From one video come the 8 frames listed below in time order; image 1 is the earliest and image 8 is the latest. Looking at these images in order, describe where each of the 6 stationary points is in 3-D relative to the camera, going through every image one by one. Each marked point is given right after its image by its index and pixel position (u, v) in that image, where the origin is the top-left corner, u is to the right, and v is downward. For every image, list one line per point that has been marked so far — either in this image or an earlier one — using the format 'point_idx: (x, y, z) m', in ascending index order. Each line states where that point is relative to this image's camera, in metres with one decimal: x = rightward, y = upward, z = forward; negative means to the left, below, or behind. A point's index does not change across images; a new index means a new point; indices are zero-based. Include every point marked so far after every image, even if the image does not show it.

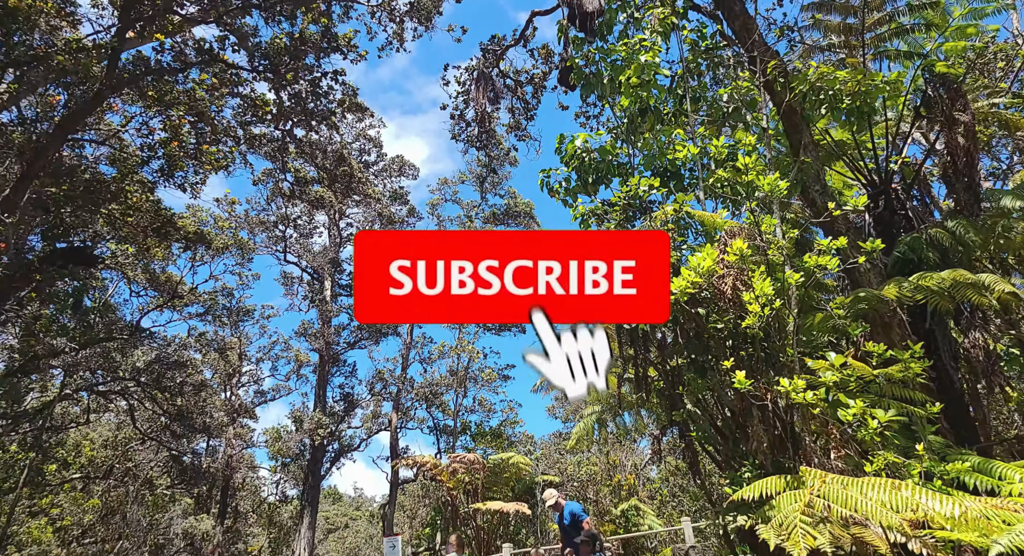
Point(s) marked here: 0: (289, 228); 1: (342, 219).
0: (-7.2, +1.6, +19.9) m
1: (-5.4, +1.9, +19.7) m
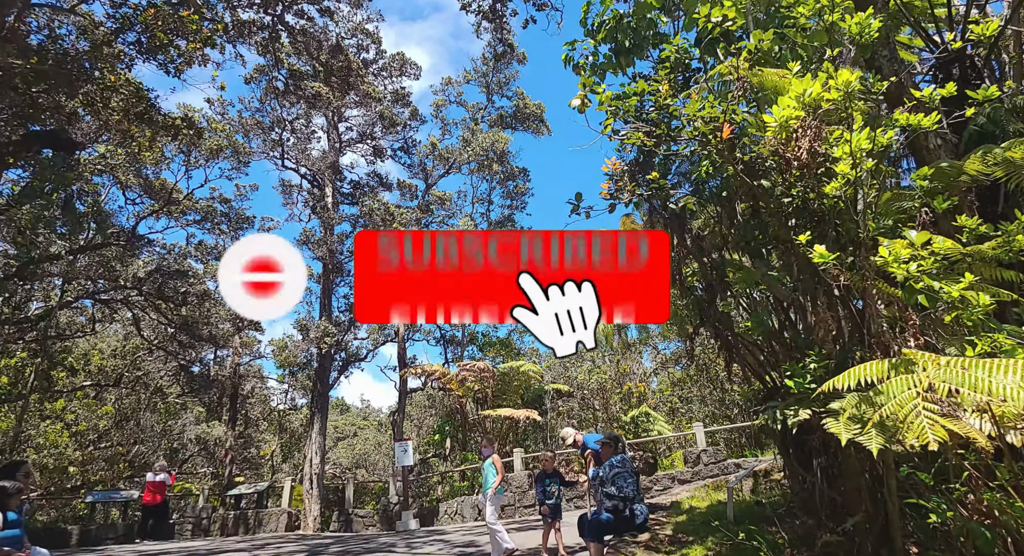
0: (-6.9, +4.5, +18.9) m
1: (-5.2, +4.7, +18.7) m
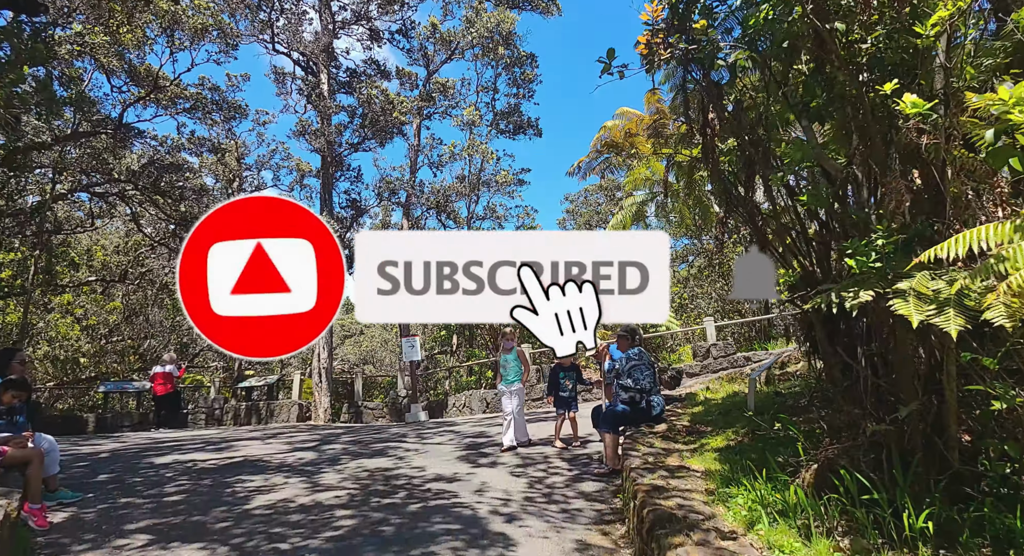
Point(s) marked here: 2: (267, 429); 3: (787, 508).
0: (-6.7, +7.6, +17.5) m
1: (-4.9, +7.8, +17.2) m
2: (-5.1, -3.2, +12.8) m
3: (+1.7, -1.4, +3.8) m
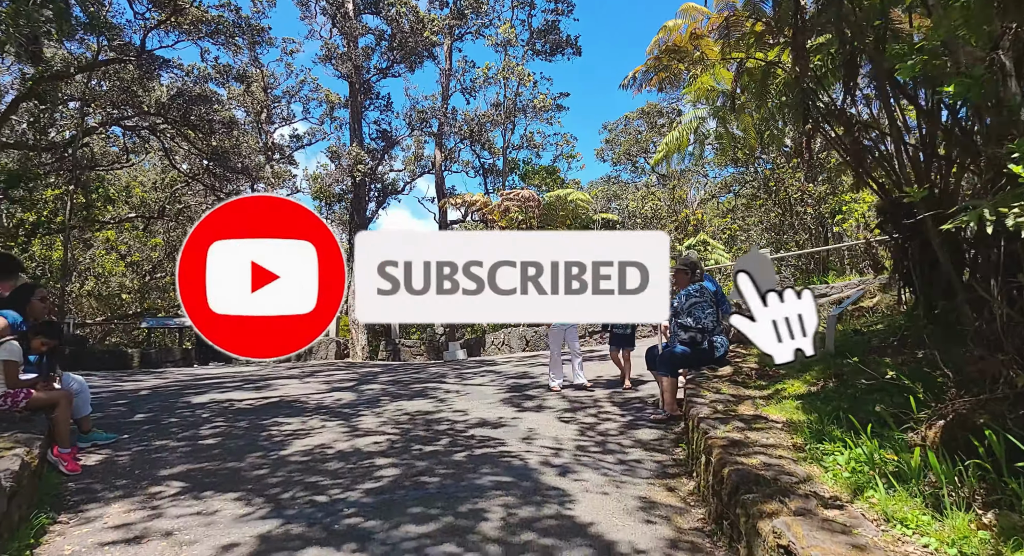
0: (-5.7, +9.3, +16.4) m
1: (-4.0, +9.5, +15.9) m
2: (-4.2, -1.9, +12.7) m
3: (+2.0, -1.0, +3.2) m
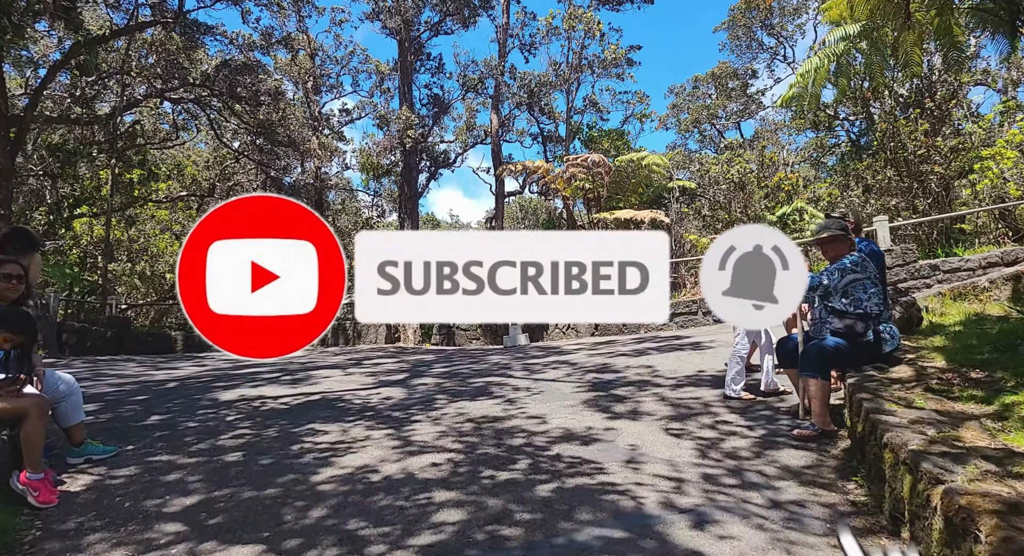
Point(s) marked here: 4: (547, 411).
0: (-4.2, +9.9, +15.0) m
1: (-2.5, +10.1, +14.5) m
2: (-3.0, -1.4, +11.6) m
3: (+2.5, -0.9, +1.6) m
4: (+0.3, -1.2, +5.5) m
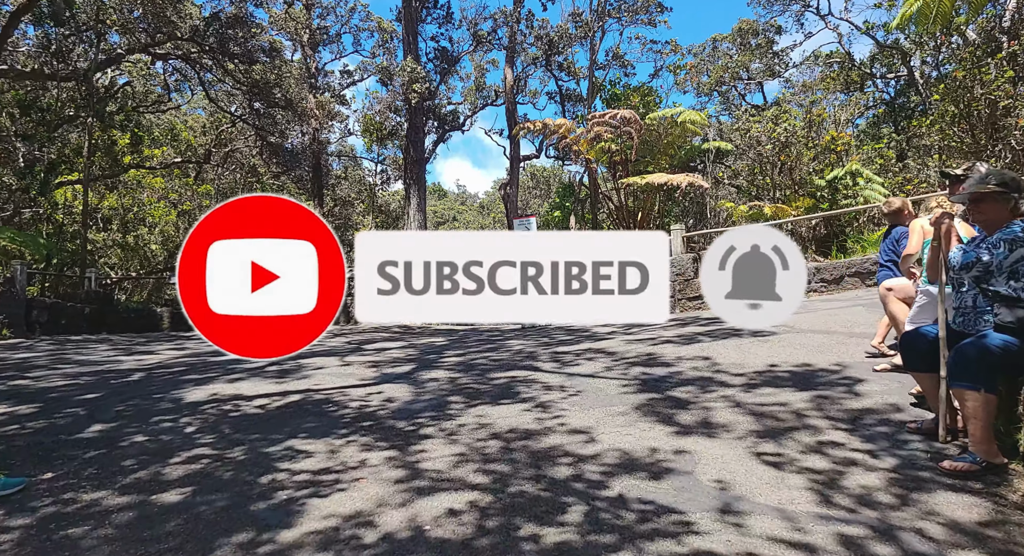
0: (-3.9, +10.5, +13.3) m
1: (-2.2, +10.6, +12.7) m
2: (-2.6, -1.0, +10.5) m
3: (+2.7, -0.9, +0.4) m
4: (+0.6, -1.0, +4.3) m
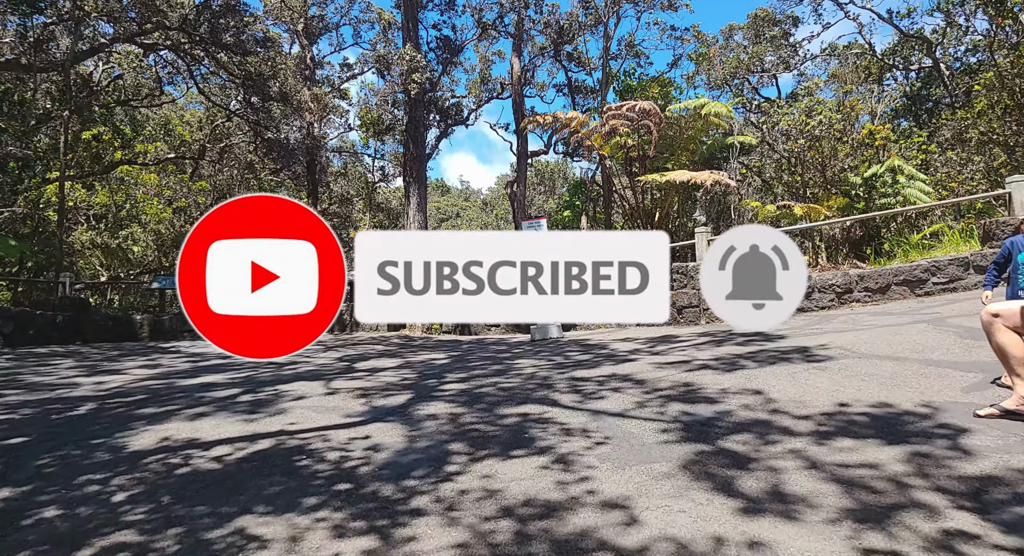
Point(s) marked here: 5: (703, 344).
0: (-3.7, +10.4, +12.3) m
1: (-2.0, +10.5, +11.7) m
2: (-2.5, -1.1, +9.5) m
3: (+2.8, -1.1, -0.6) m
4: (+0.7, -1.2, +3.4) m
5: (+2.2, -0.8, +7.2) m
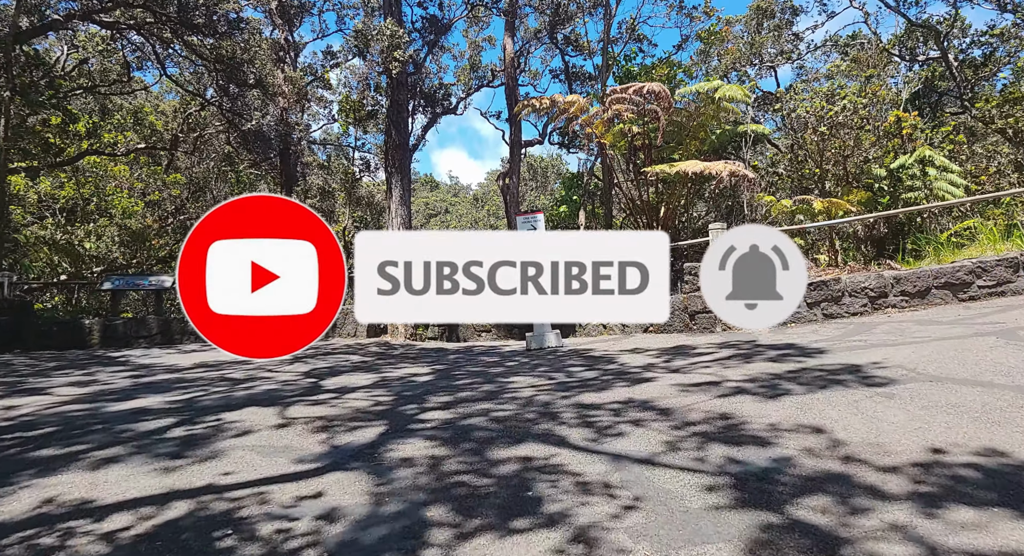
0: (-3.8, +10.4, +11.1) m
1: (-2.1, +10.5, +10.6) m
2: (-2.6, -1.1, +8.4) m
3: (+2.9, -1.1, -1.6) m
4: (+0.7, -1.2, +2.3) m
5: (+2.2, -0.8, +6.2) m
